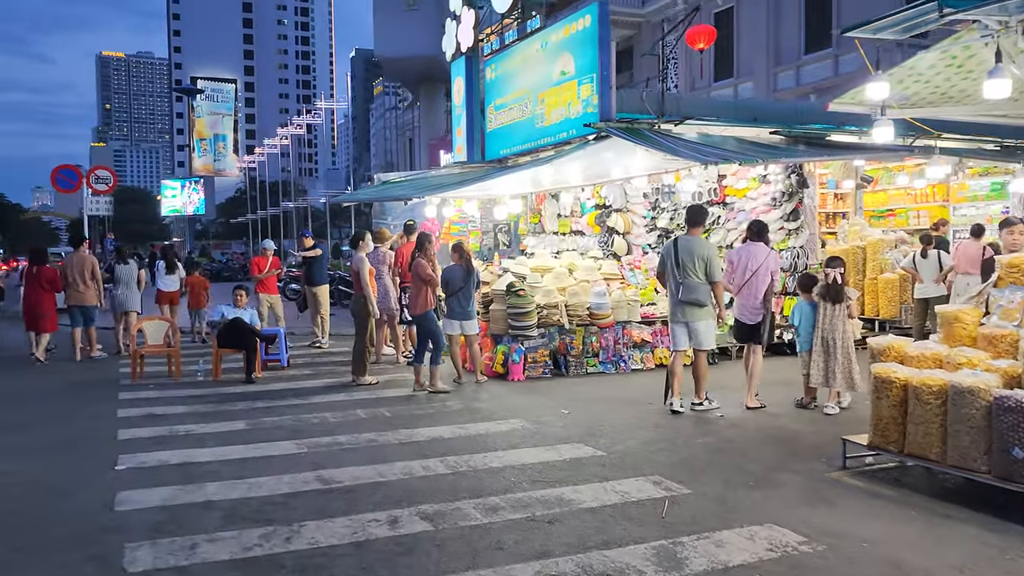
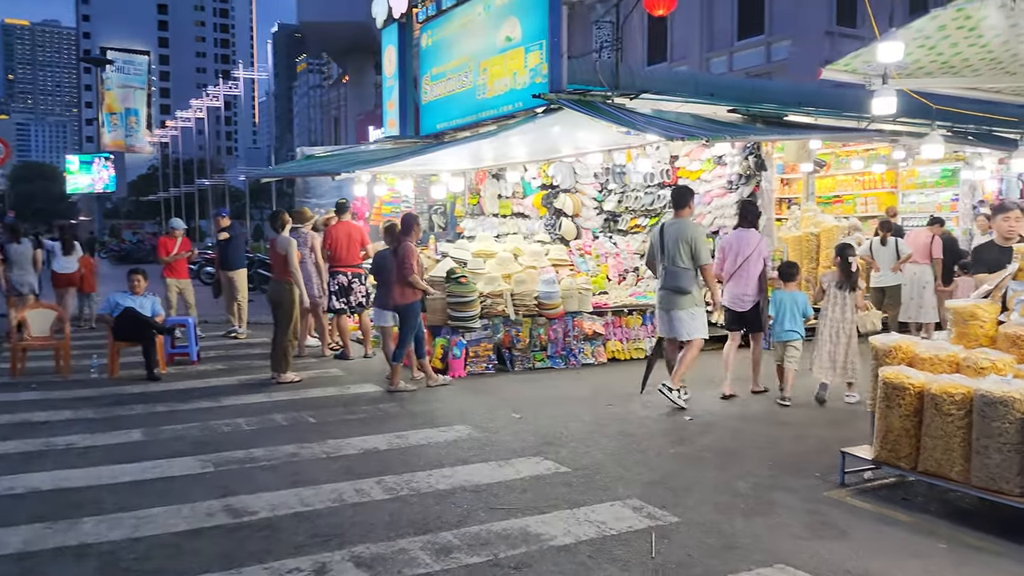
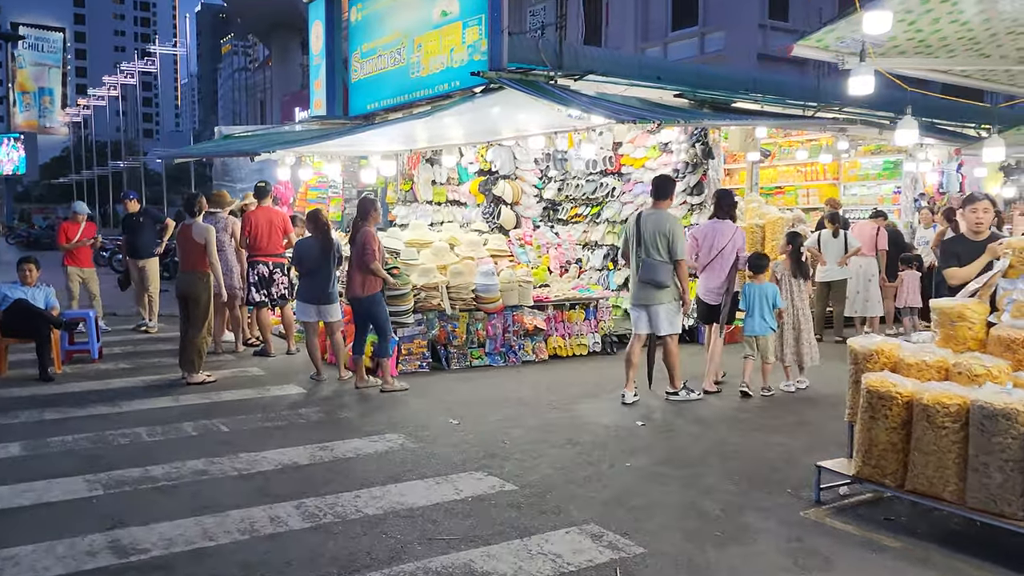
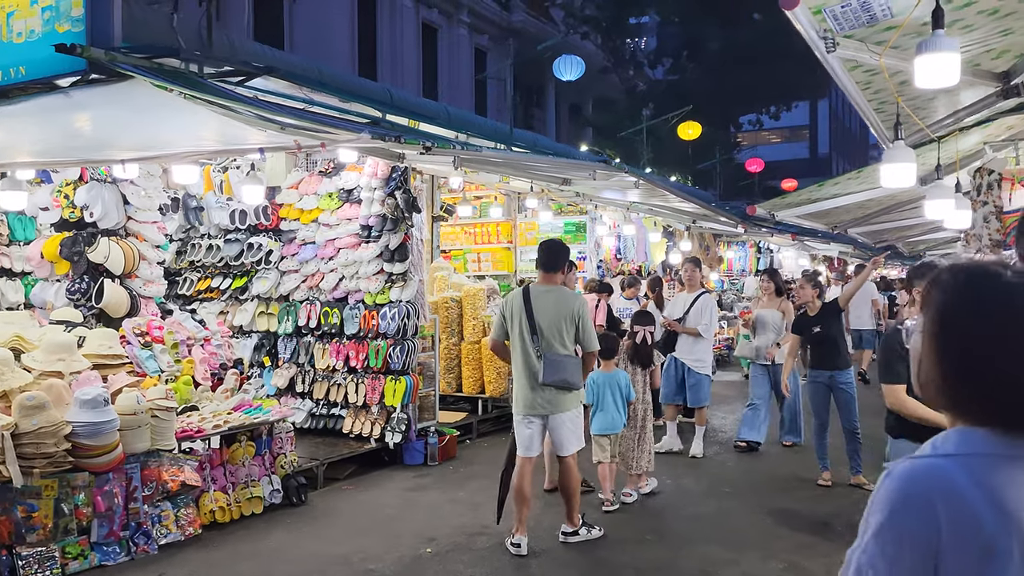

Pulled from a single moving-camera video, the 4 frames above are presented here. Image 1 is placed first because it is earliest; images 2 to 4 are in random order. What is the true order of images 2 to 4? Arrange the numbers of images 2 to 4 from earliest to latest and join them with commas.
2, 3, 4
